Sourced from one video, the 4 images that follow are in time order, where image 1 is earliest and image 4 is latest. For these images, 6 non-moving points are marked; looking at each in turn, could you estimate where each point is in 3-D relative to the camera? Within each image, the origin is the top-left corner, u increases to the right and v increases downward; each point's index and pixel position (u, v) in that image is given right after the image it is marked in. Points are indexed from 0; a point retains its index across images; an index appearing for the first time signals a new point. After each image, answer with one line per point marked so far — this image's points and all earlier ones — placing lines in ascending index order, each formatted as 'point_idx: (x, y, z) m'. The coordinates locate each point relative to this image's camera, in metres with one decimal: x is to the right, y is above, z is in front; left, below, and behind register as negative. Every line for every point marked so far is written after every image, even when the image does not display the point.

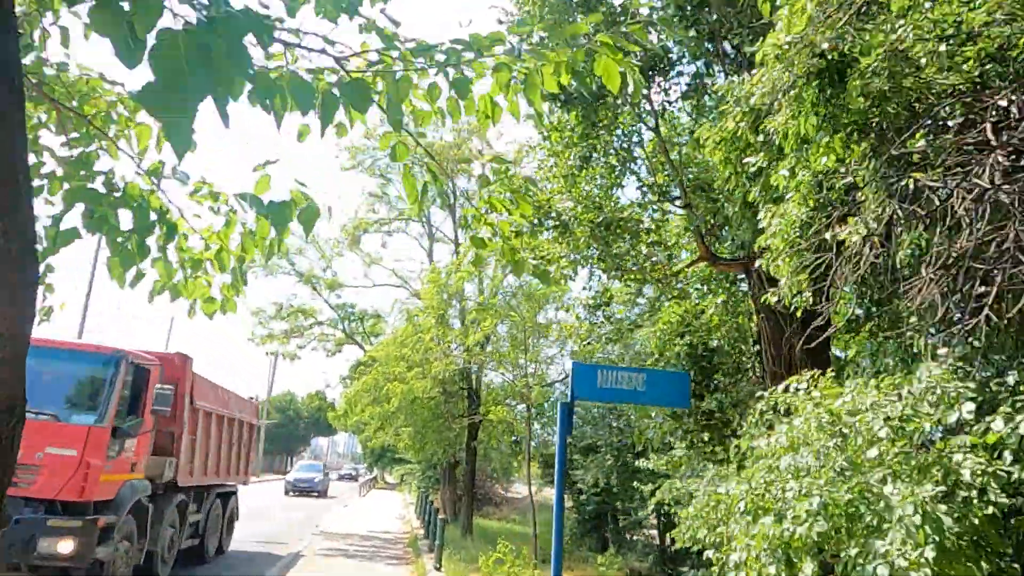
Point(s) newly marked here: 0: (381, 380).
0: (-3.2, -2.3, +18.6) m
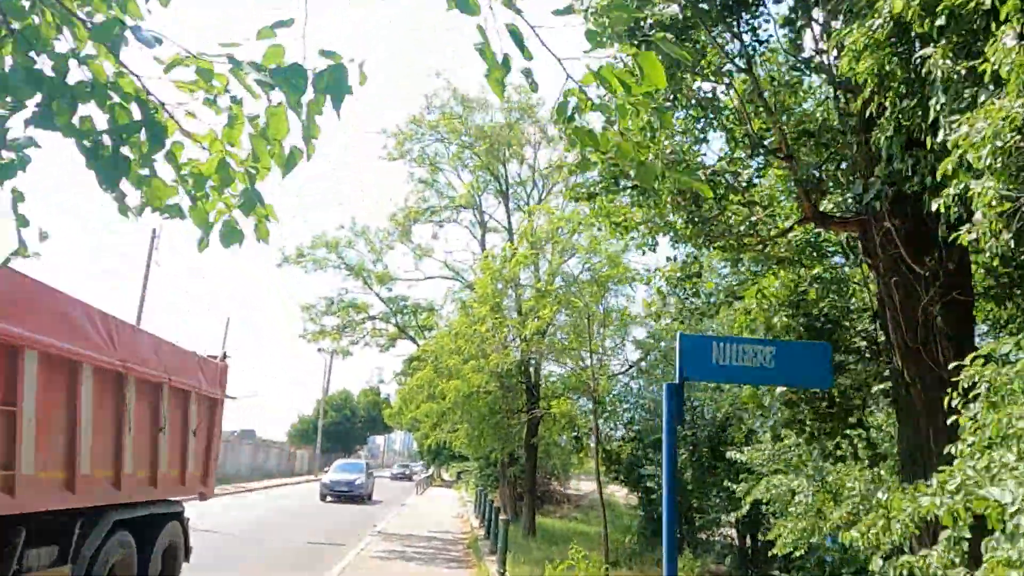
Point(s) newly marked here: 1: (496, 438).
0: (-1.8, -2.1, +17.9) m
1: (-0.4, -3.5, +17.9) m
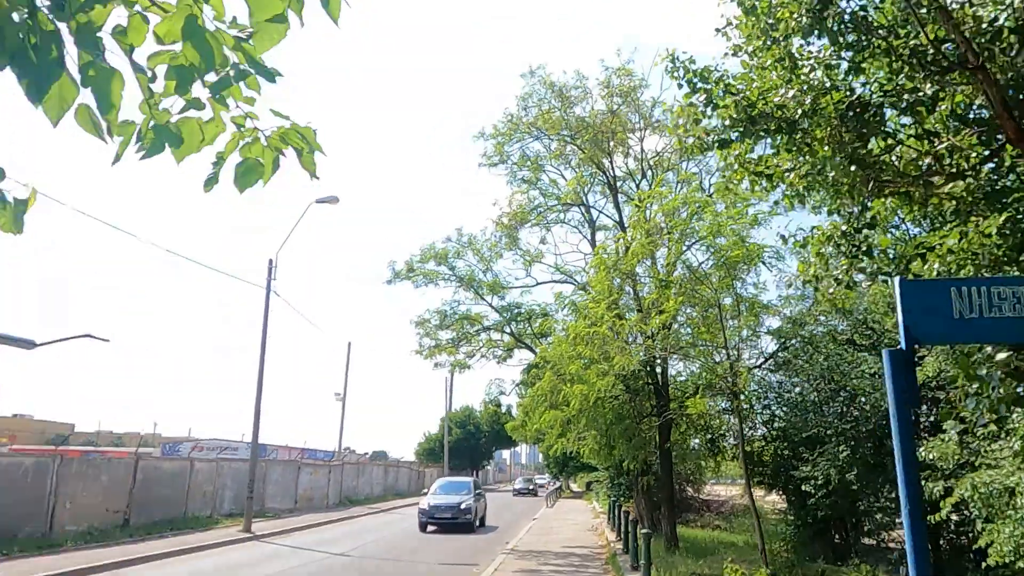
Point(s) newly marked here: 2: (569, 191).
0: (+1.0, -2.1, +17.1) m
1: (+2.5, -3.5, +16.8) m
2: (+1.4, +2.3, +18.3) m
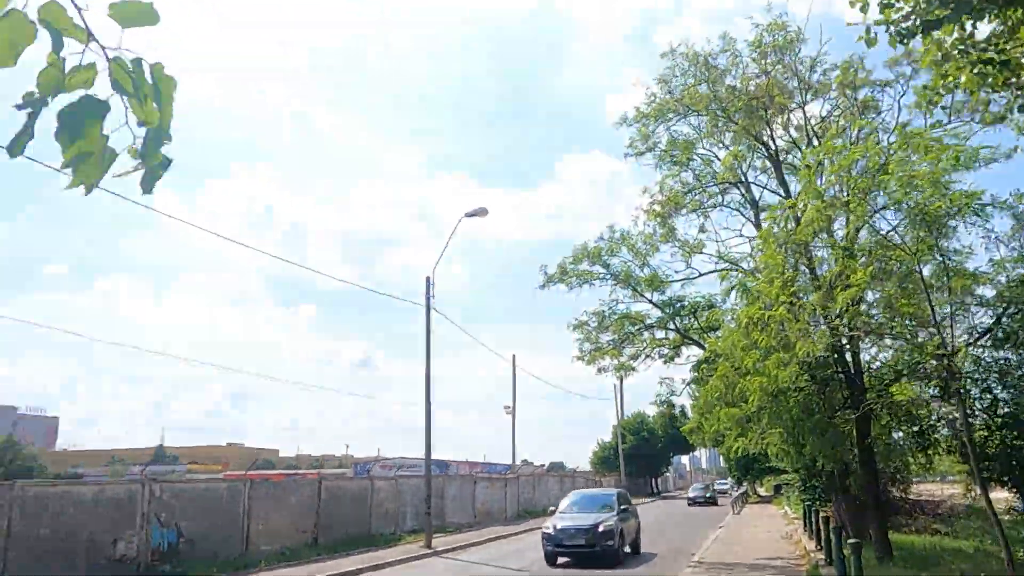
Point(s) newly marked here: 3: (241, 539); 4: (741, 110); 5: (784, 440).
0: (+4.5, -1.9, +15.6) m
1: (+6.0, -3.1, +15.1) m
2: (+4.7, +2.6, +16.8) m
3: (-6.7, -6.2, +19.0) m
4: (+4.7, +3.6, +15.5) m
5: (+5.5, -3.0, +15.3) m
